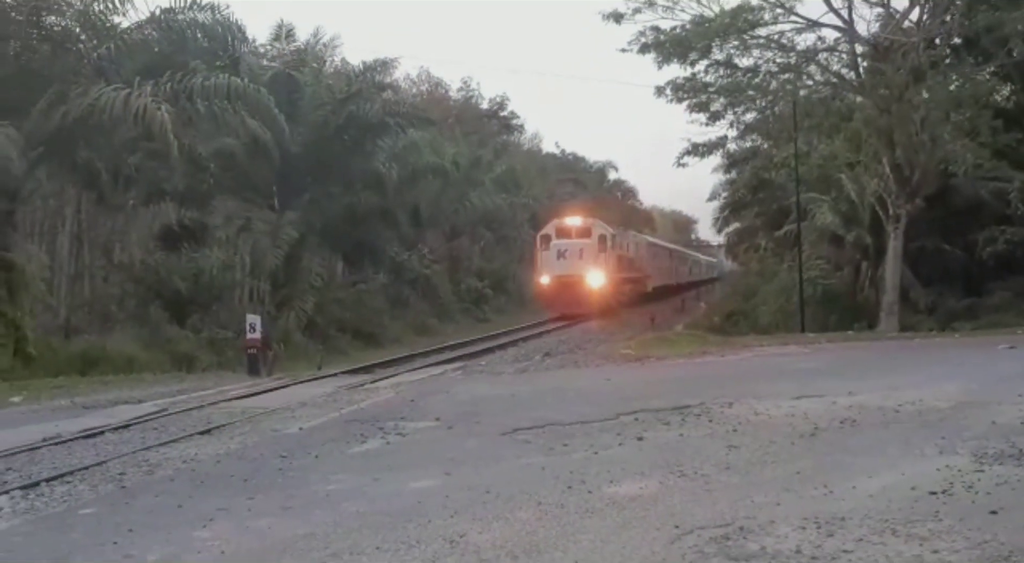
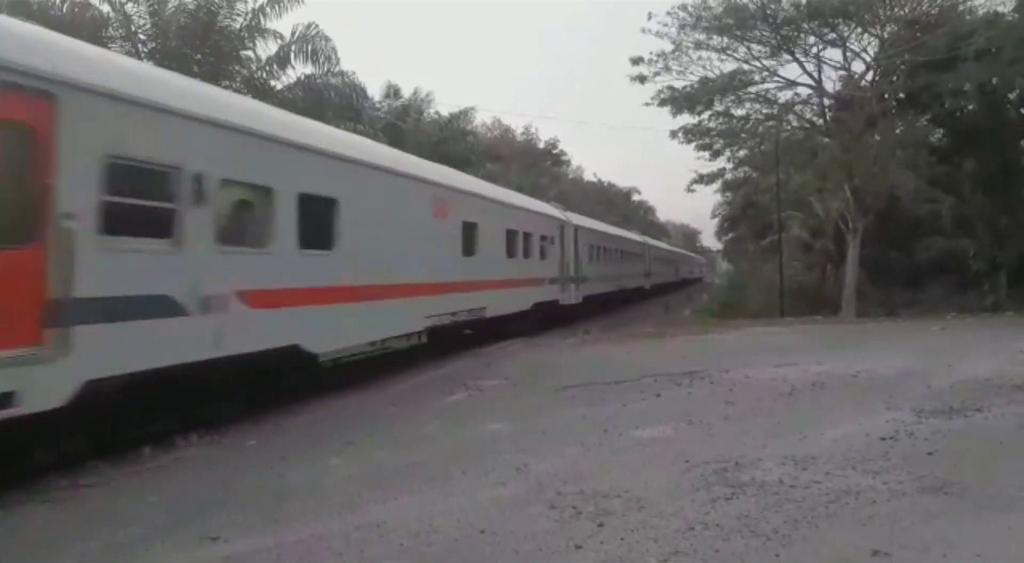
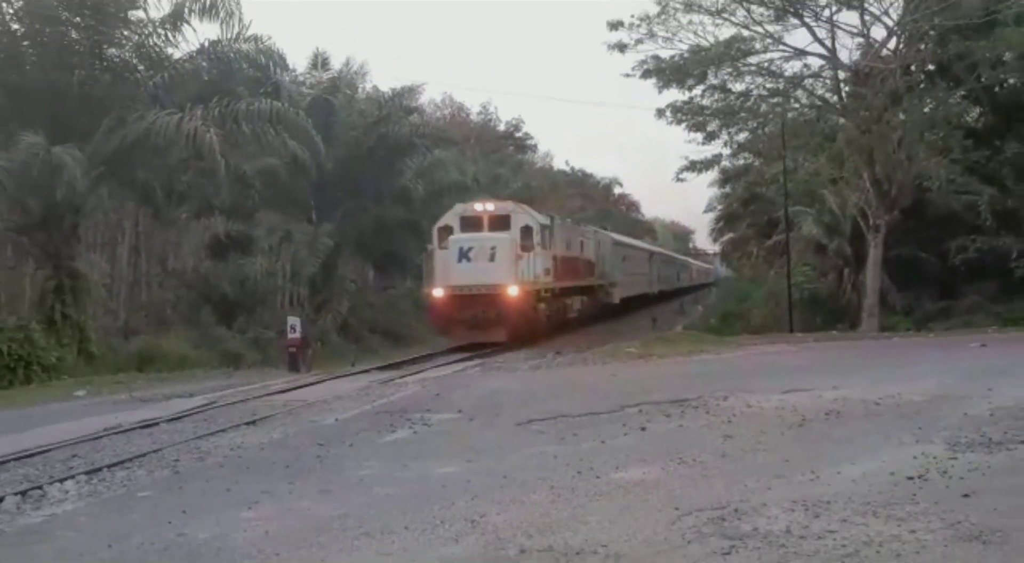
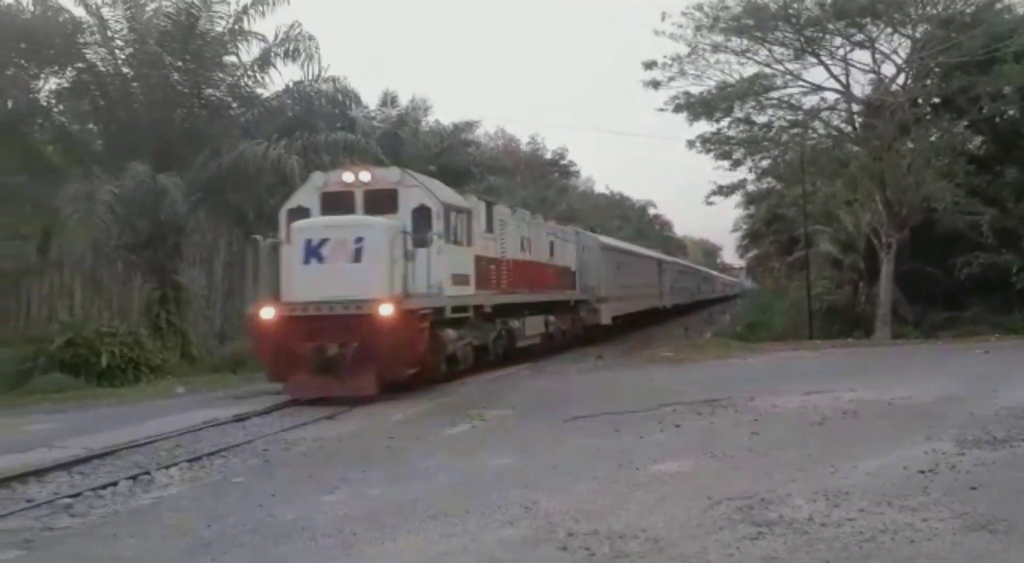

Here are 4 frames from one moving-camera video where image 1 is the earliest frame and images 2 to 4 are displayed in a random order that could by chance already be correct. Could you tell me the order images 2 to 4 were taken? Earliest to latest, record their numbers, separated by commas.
3, 4, 2
